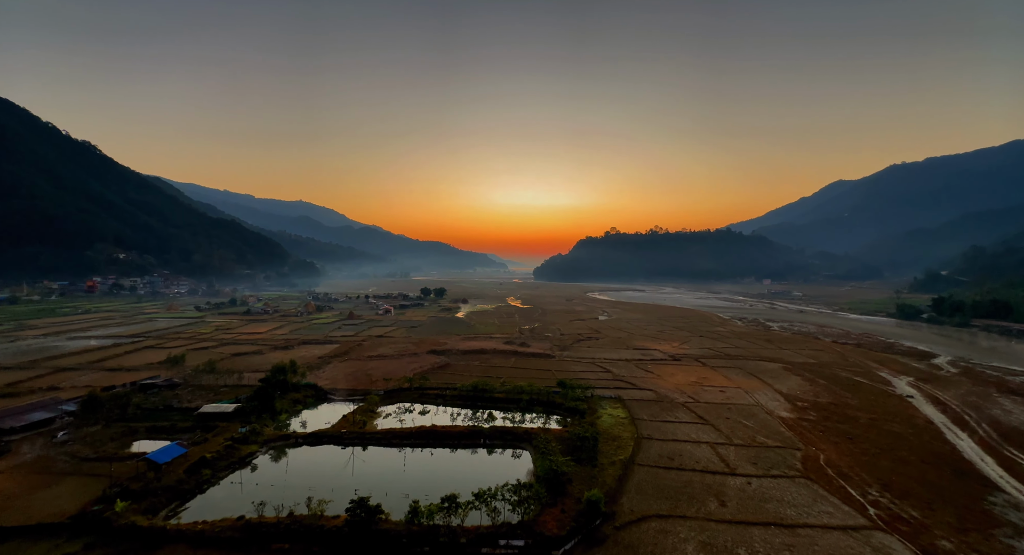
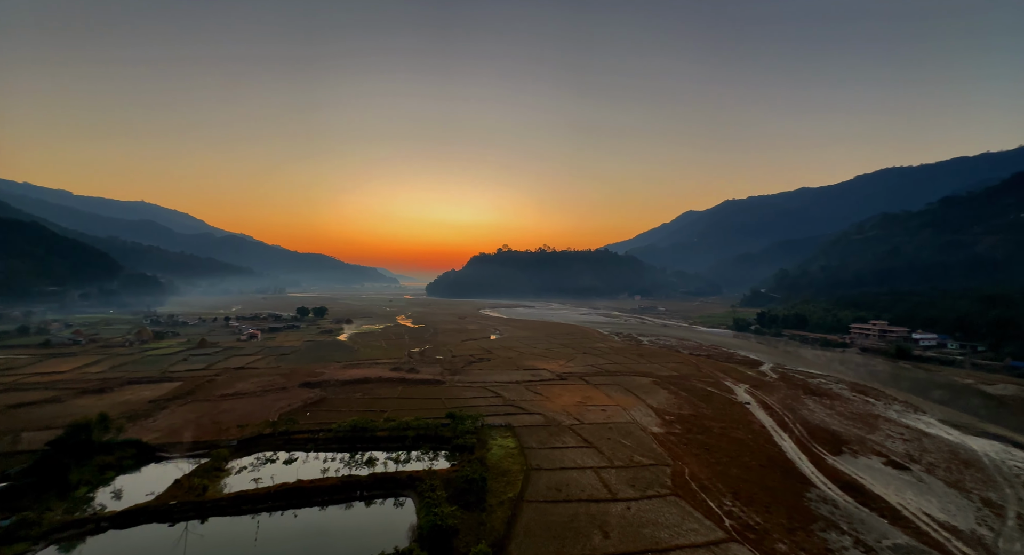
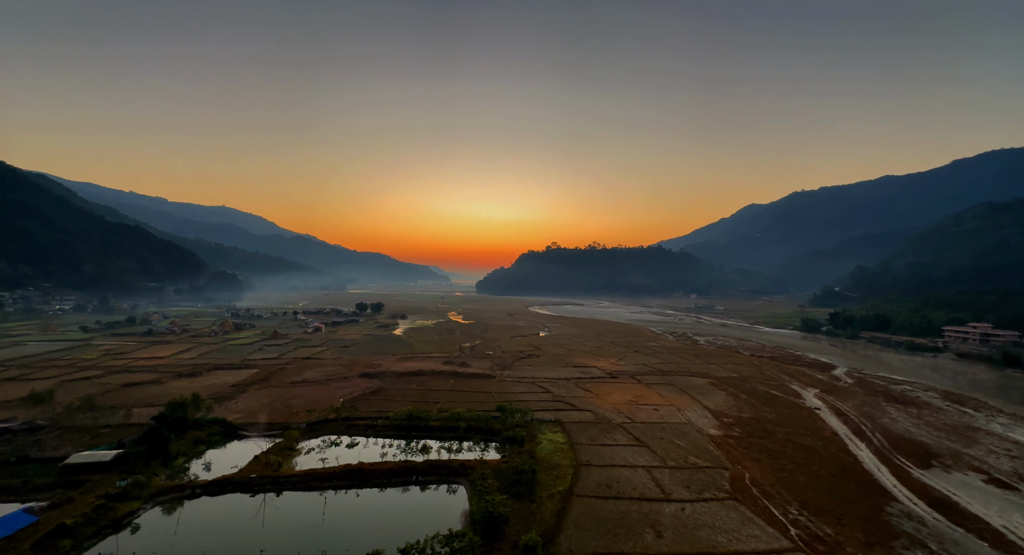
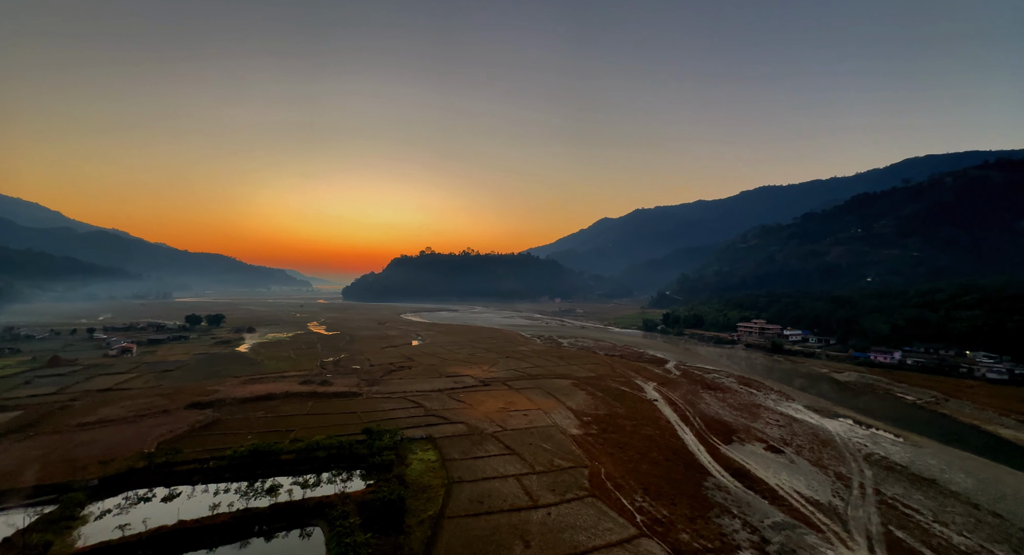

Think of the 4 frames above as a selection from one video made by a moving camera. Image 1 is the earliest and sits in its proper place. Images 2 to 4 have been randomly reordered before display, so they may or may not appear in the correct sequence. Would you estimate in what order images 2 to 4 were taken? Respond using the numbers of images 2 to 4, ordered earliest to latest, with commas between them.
3, 2, 4
